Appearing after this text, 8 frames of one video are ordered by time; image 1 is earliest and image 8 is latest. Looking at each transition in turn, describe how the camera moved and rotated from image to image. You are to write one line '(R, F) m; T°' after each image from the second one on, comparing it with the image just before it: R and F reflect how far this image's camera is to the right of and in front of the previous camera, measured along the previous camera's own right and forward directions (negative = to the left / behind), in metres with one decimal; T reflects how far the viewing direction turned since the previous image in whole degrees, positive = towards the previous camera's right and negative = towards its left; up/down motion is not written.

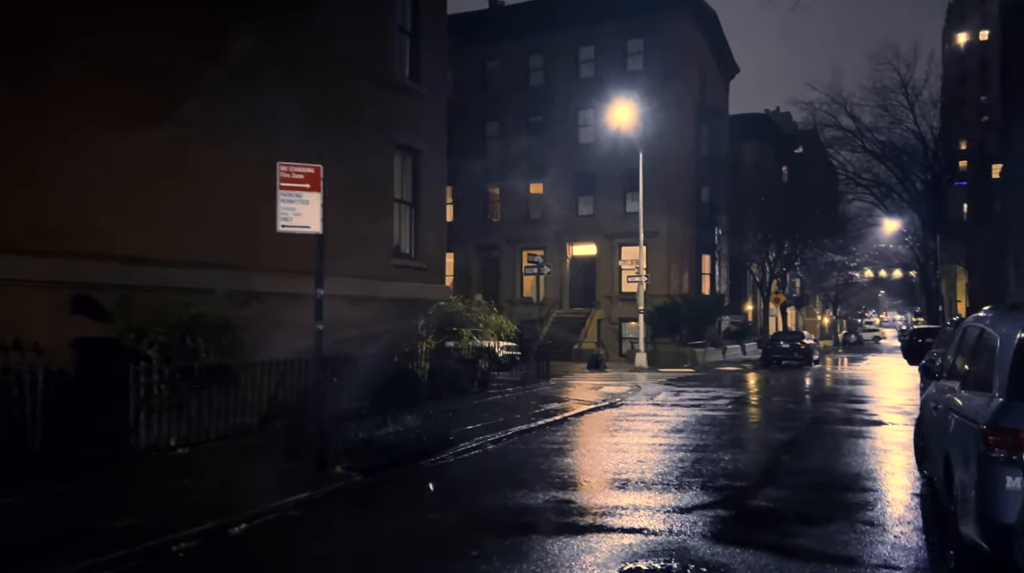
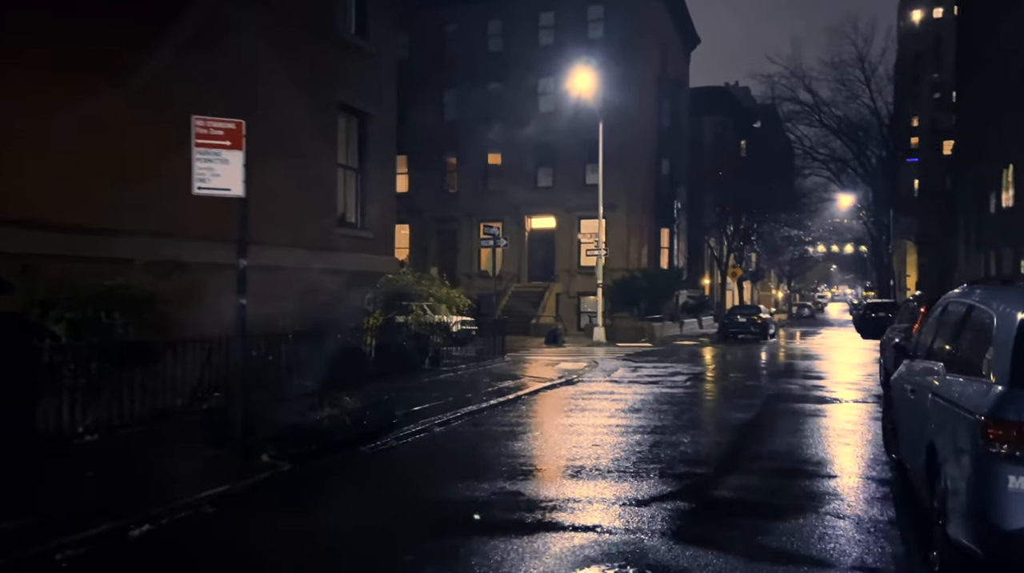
(+0.1, +0.8) m; +2°
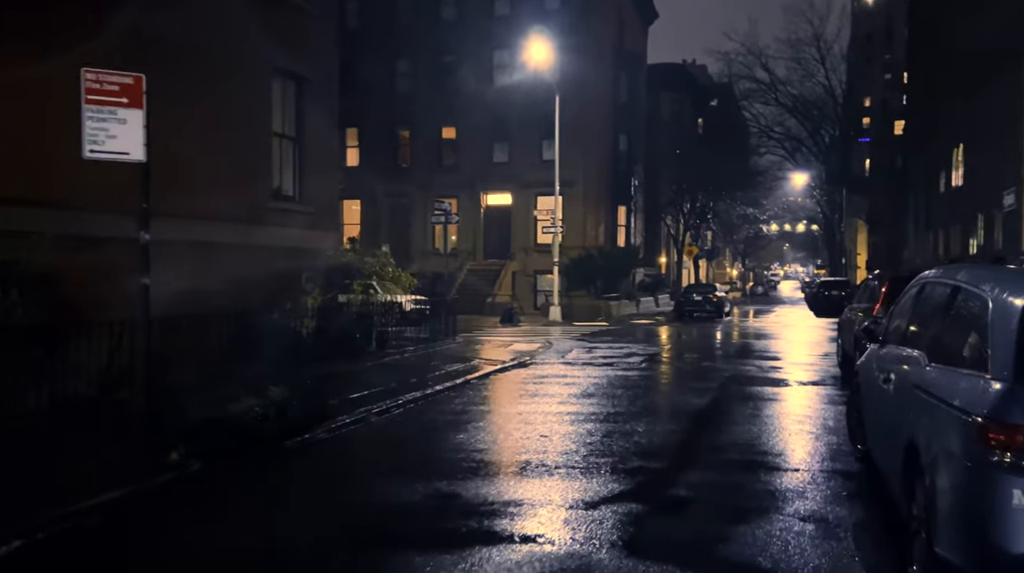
(+0.2, +0.8) m; +2°
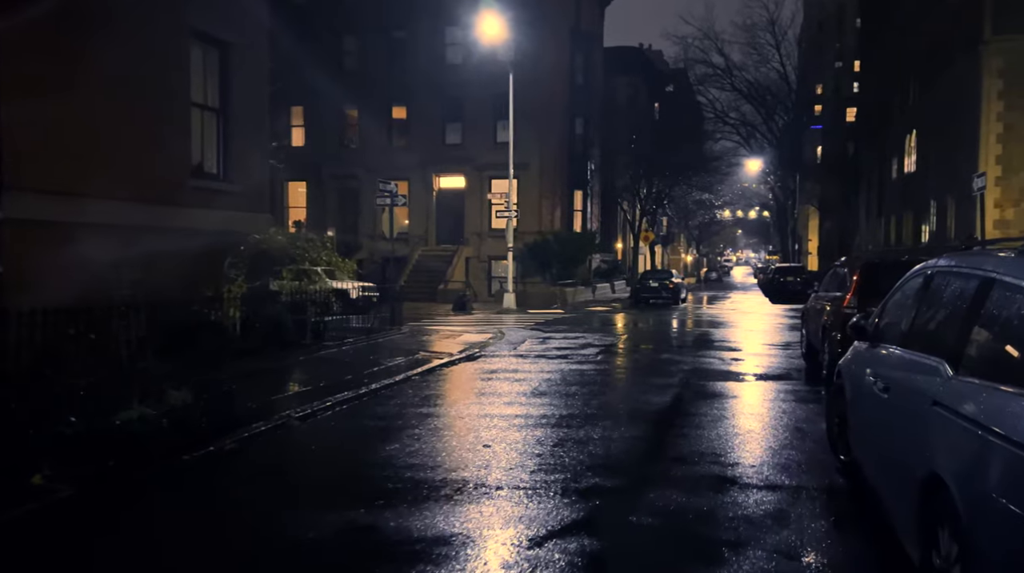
(+0.1, +1.2) m; +2°
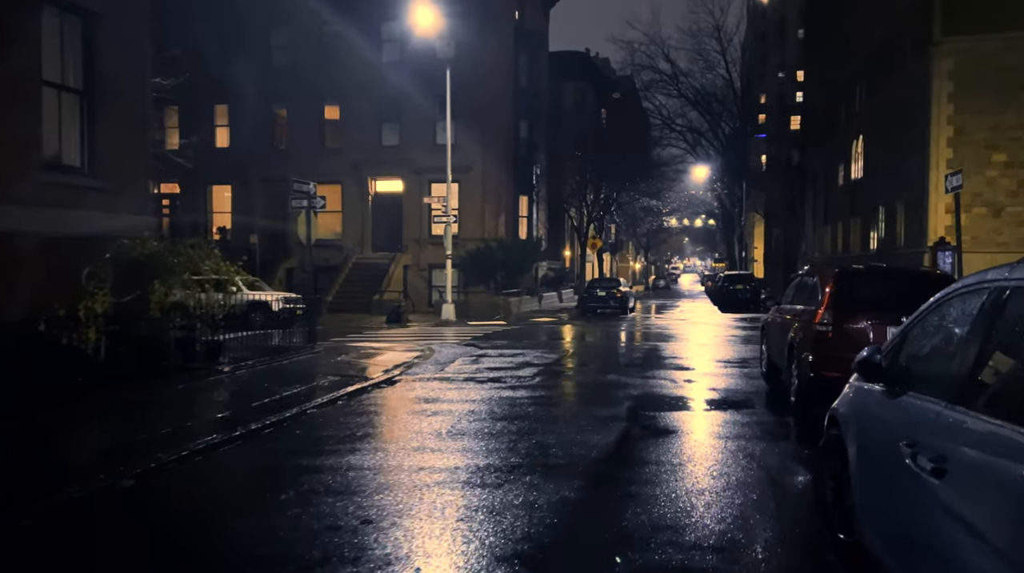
(+0.4, +2.1) m; +3°
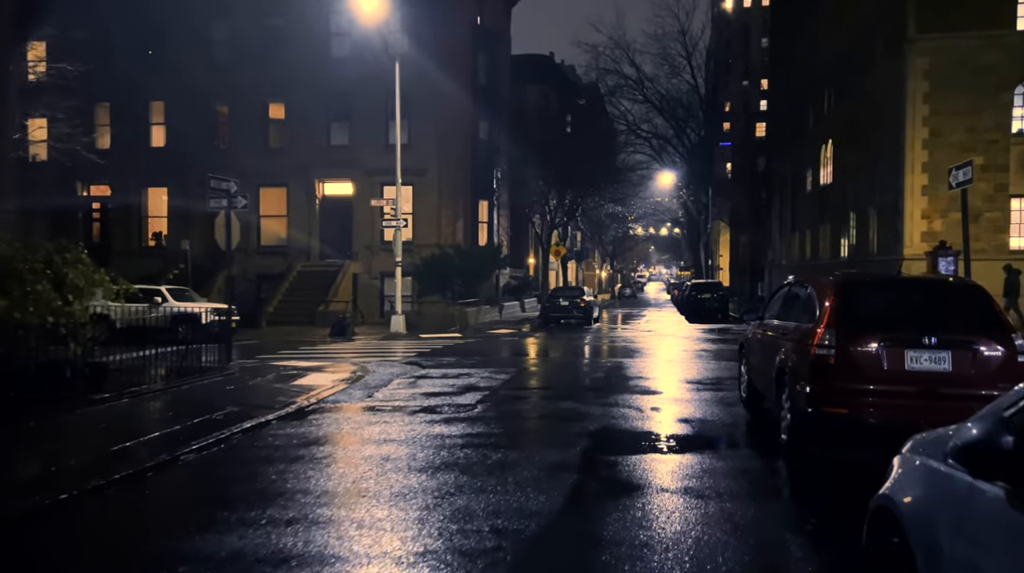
(+0.4, +2.3) m; +2°
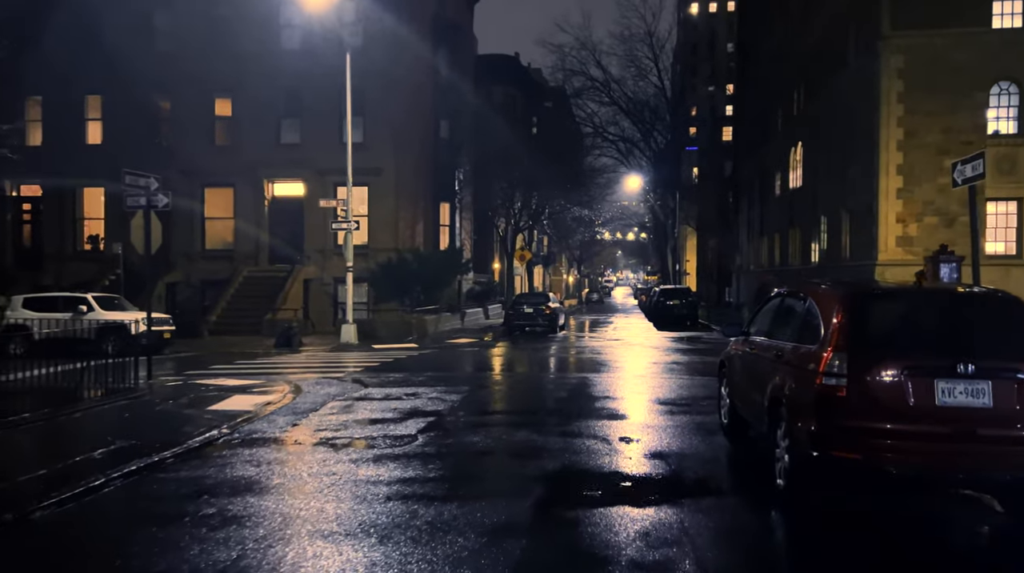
(+0.2, +1.8) m; +2°
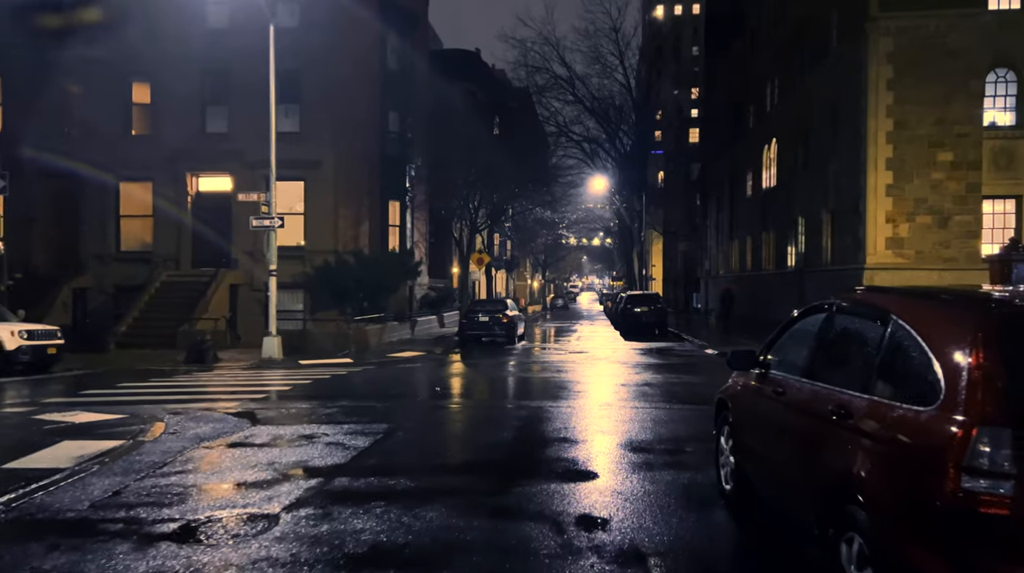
(+0.4, +3.6) m; +2°
